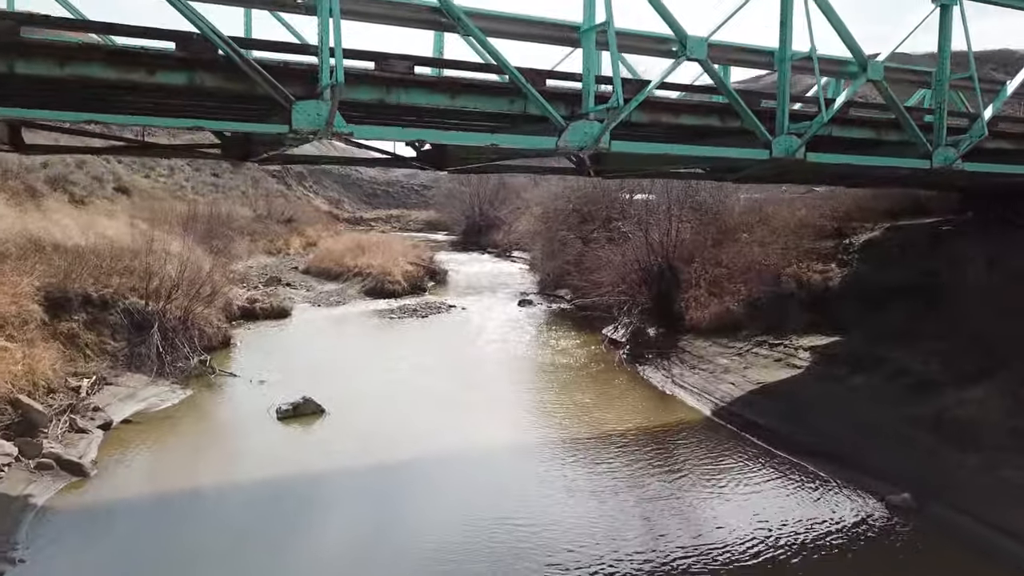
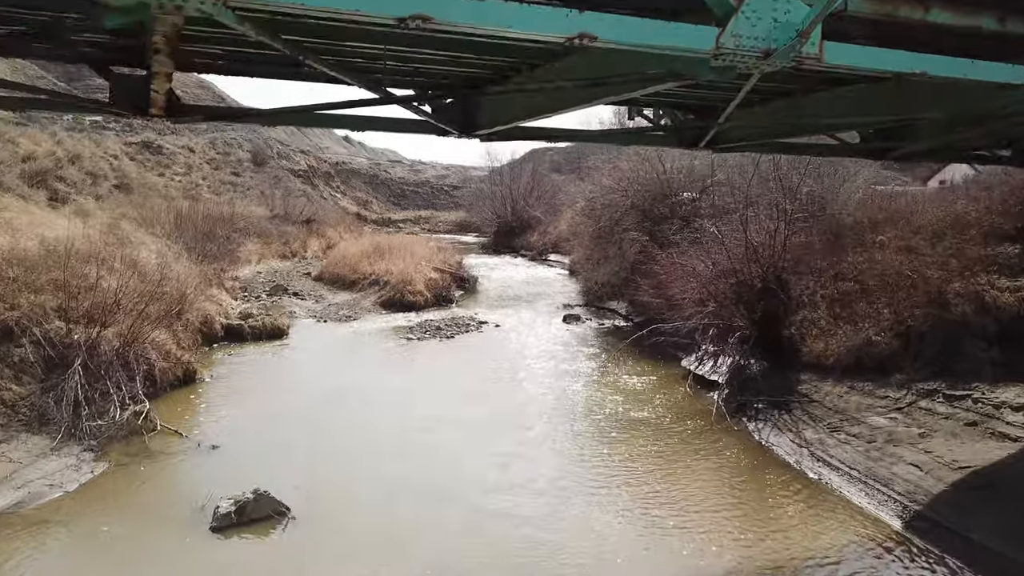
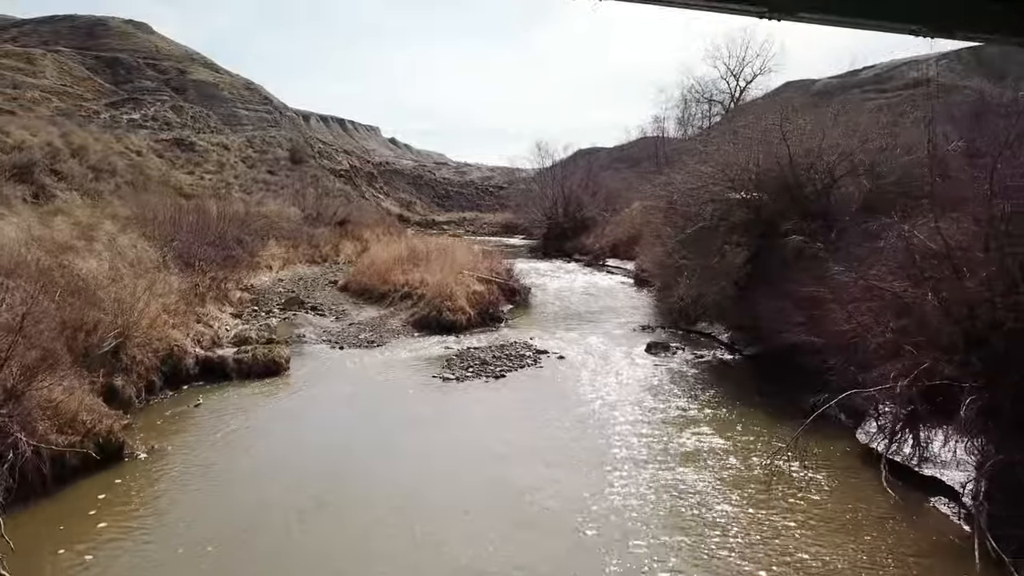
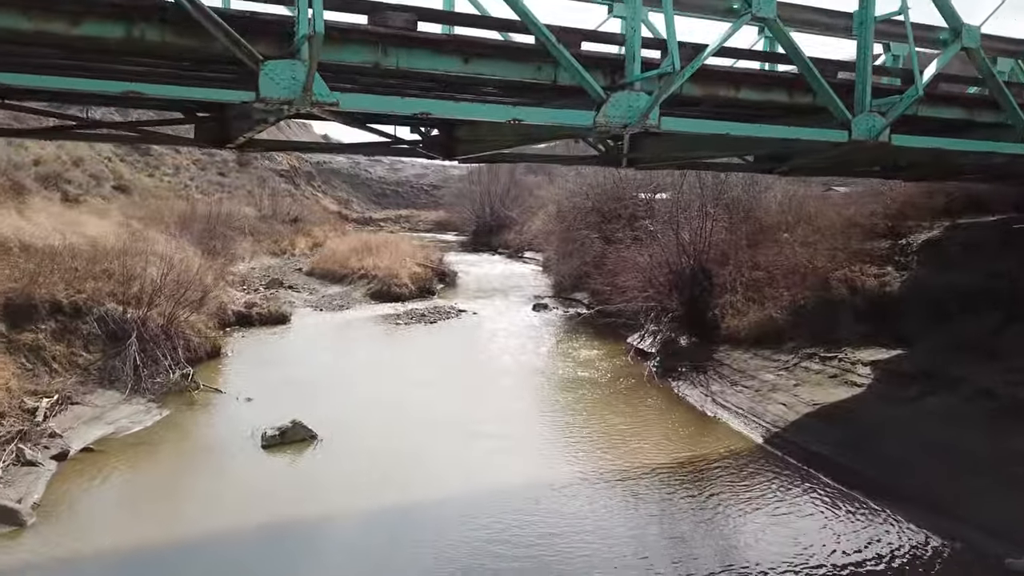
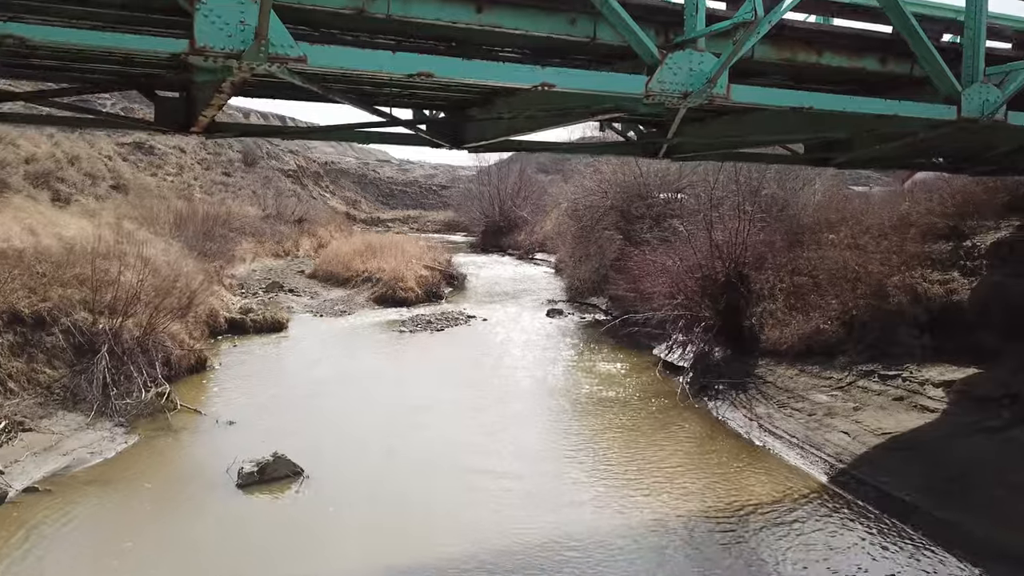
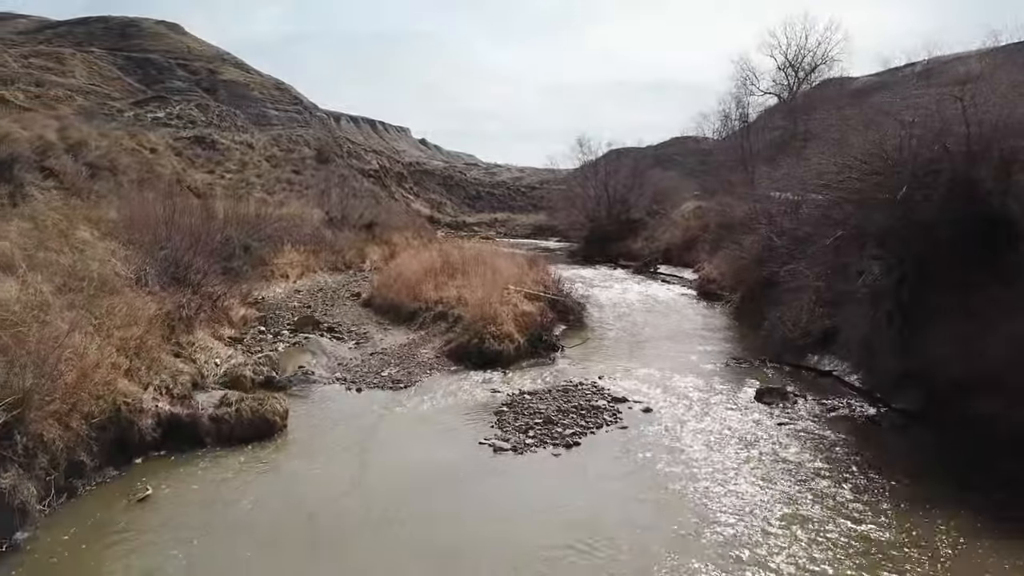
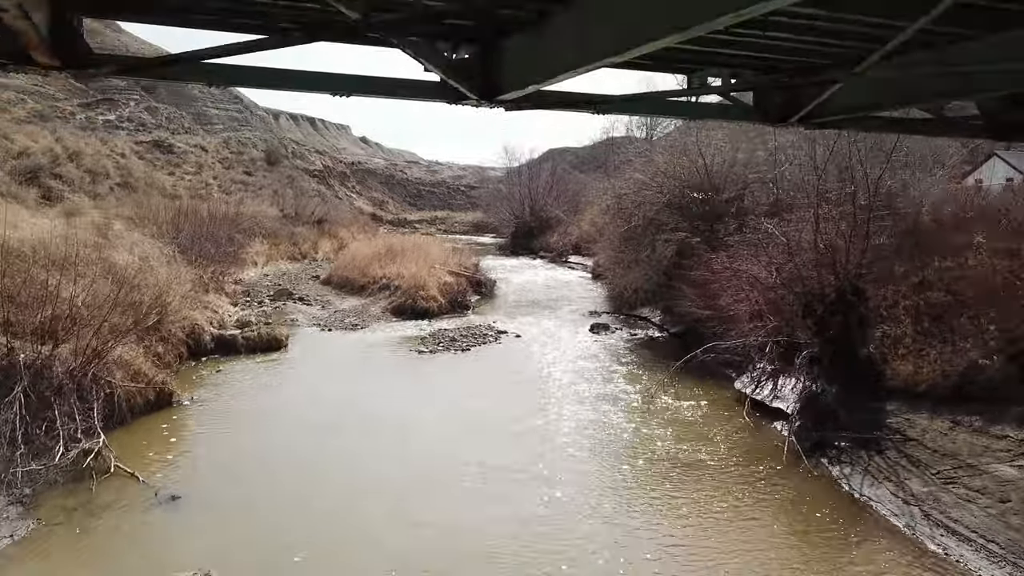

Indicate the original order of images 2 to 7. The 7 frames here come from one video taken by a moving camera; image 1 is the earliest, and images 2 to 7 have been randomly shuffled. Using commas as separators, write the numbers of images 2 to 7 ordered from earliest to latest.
4, 5, 2, 7, 3, 6
